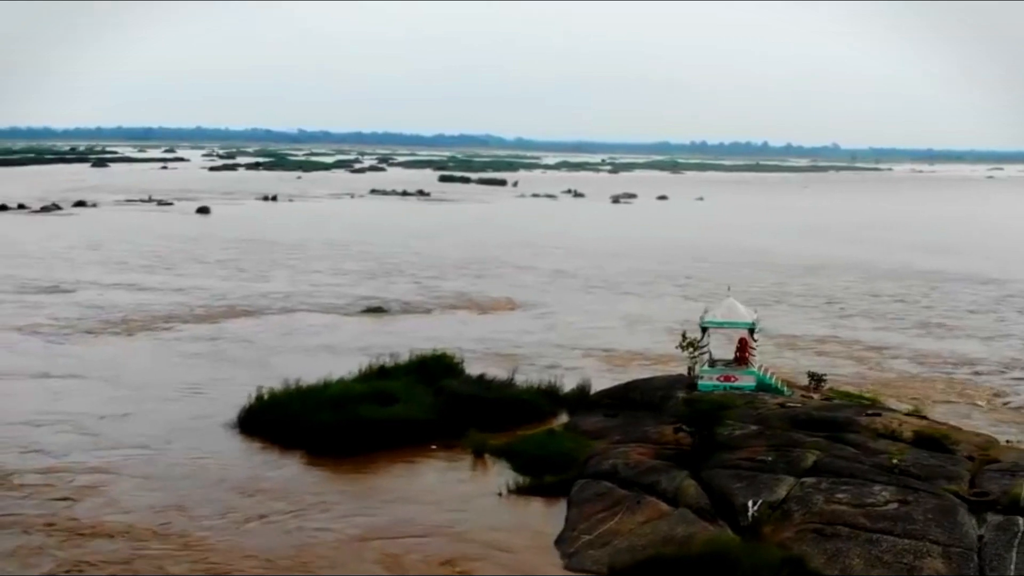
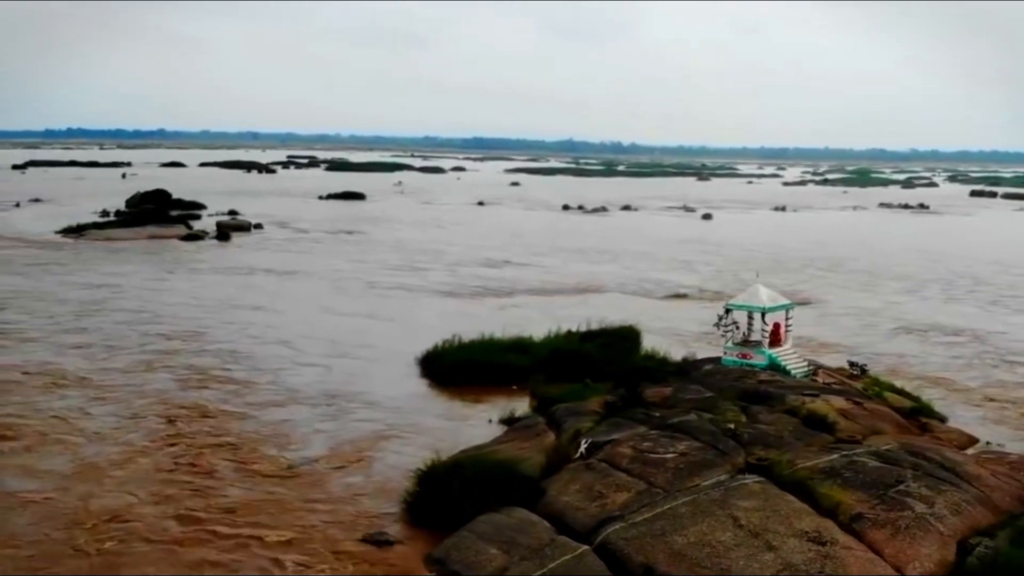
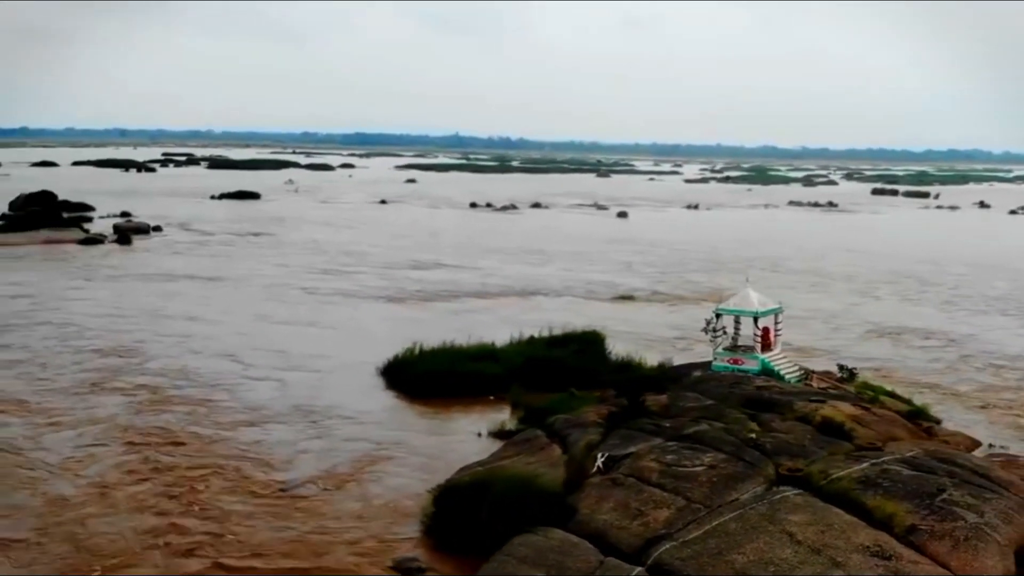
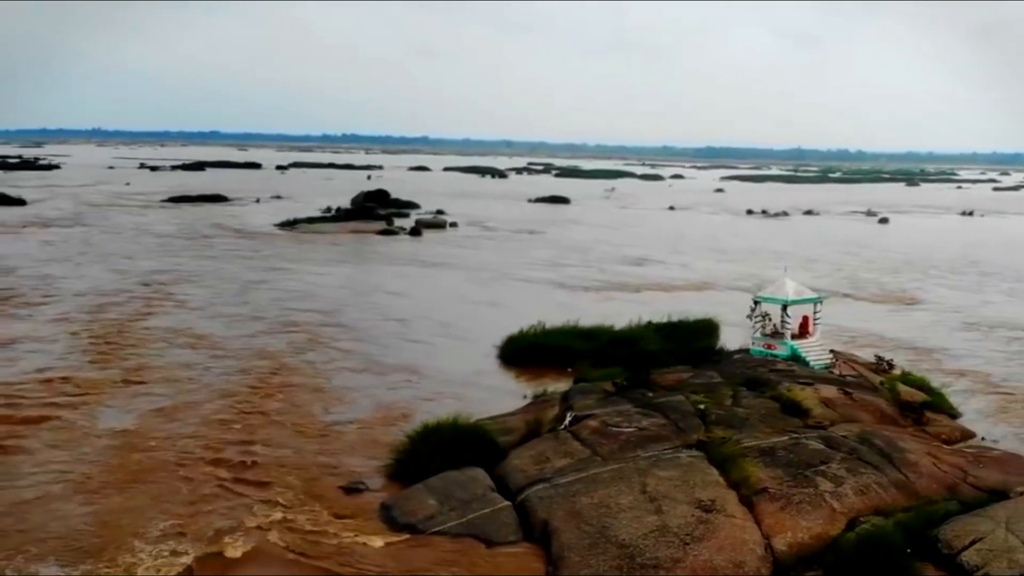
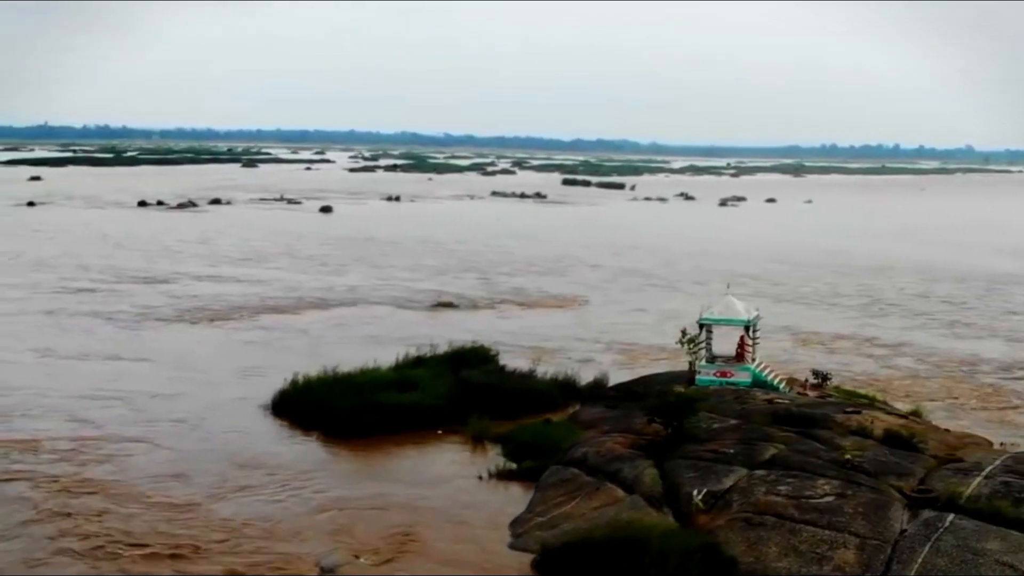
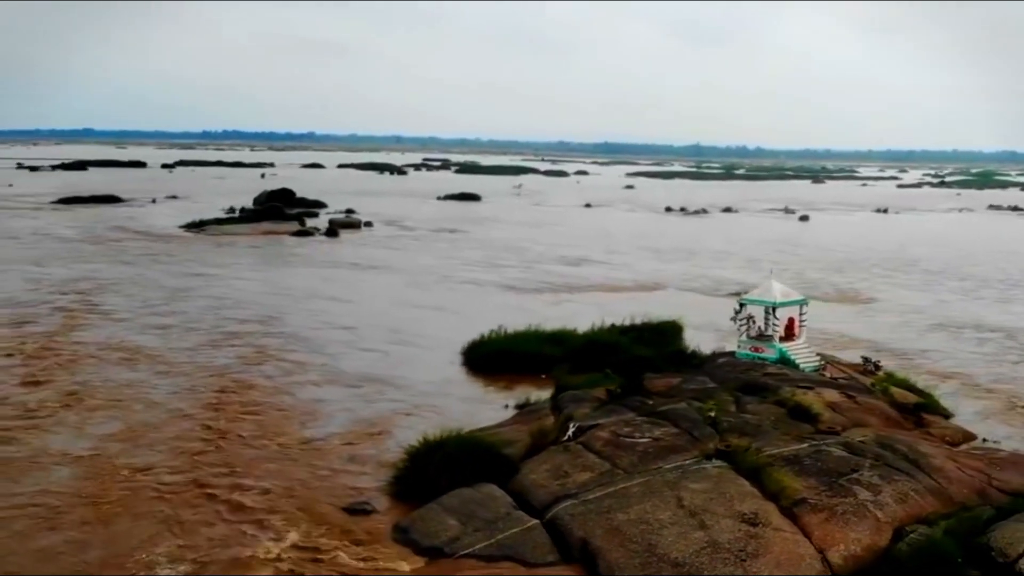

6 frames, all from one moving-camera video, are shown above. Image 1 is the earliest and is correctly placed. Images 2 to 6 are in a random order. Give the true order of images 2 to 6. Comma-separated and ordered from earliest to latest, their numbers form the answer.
5, 3, 2, 6, 4
